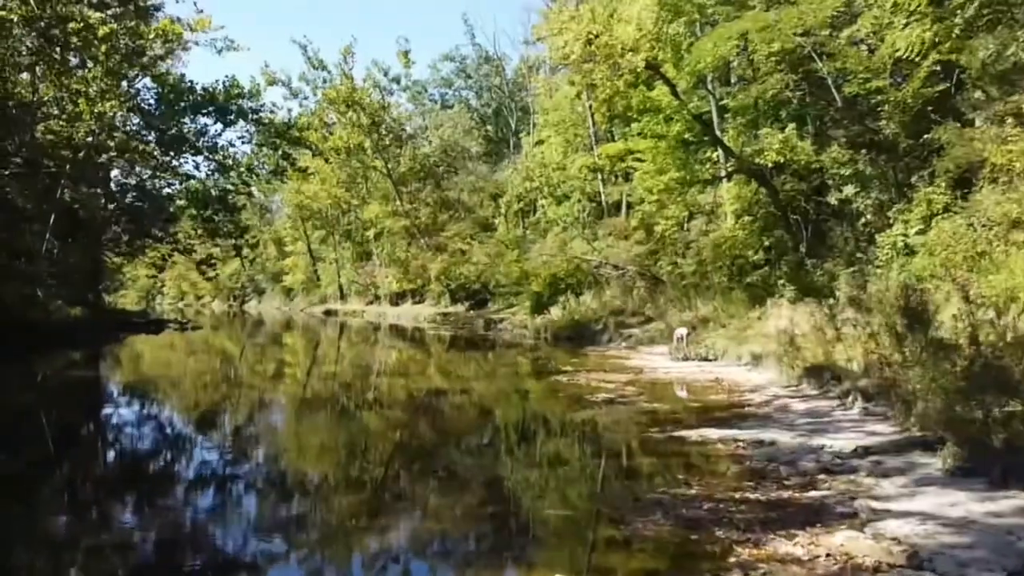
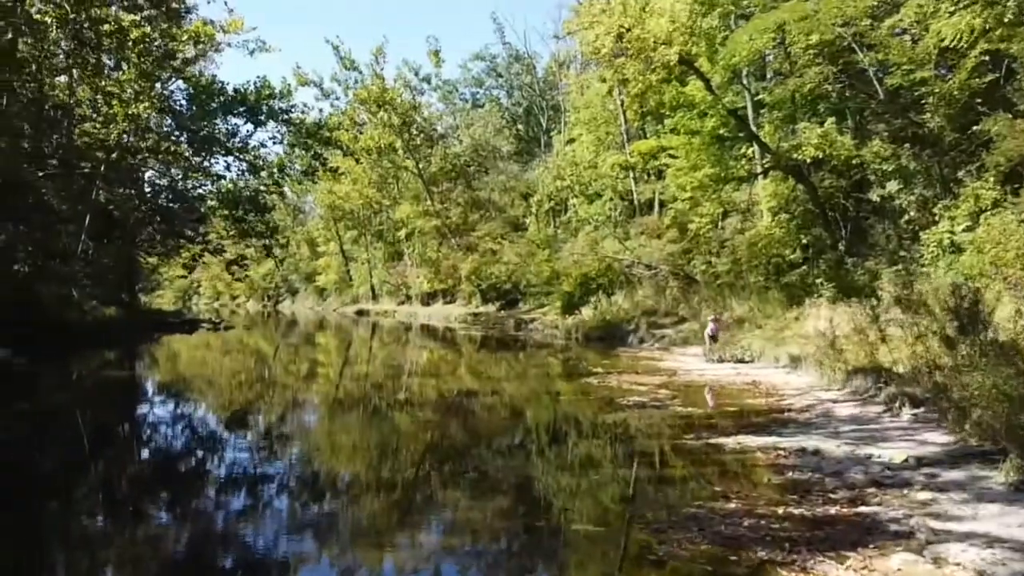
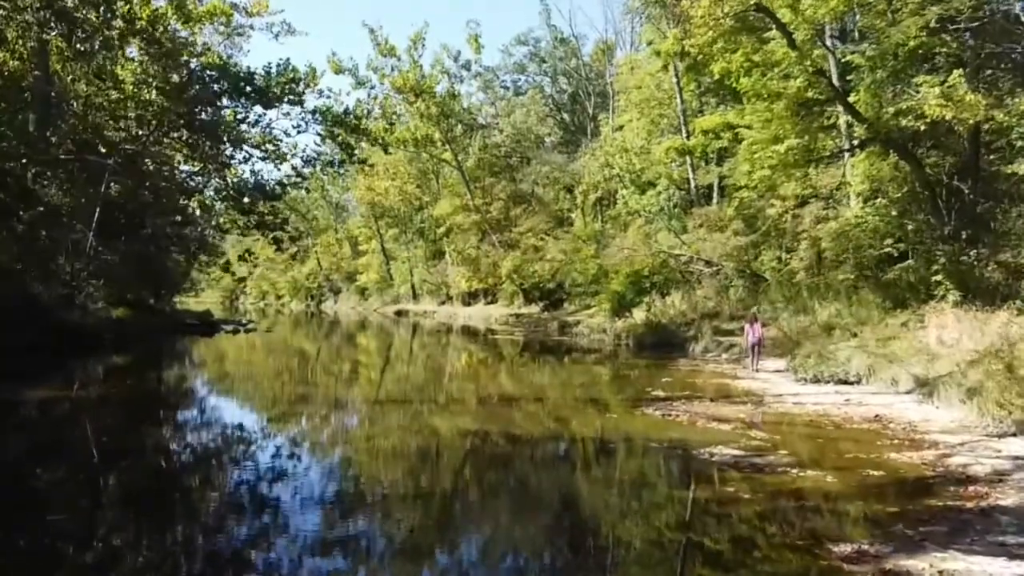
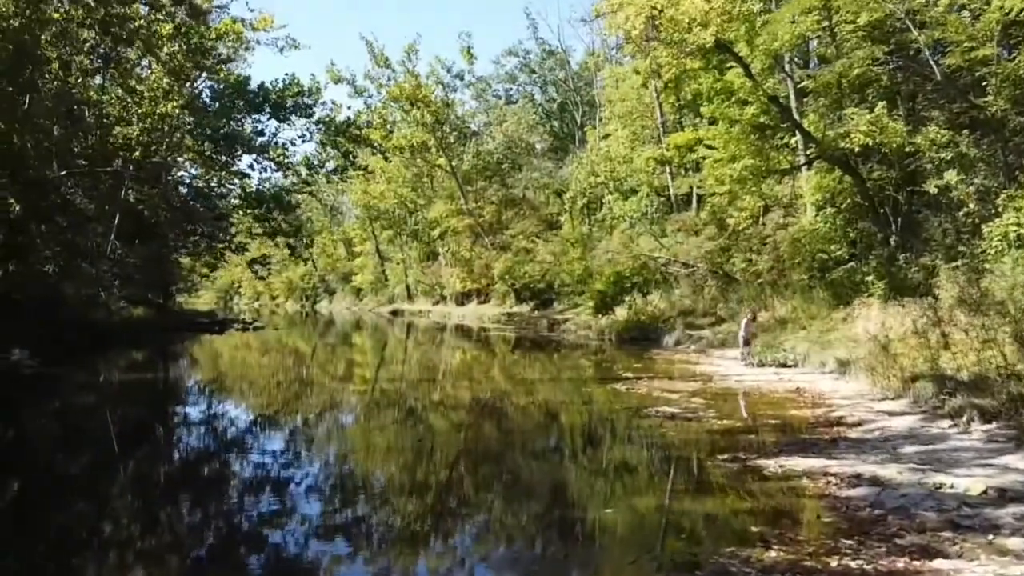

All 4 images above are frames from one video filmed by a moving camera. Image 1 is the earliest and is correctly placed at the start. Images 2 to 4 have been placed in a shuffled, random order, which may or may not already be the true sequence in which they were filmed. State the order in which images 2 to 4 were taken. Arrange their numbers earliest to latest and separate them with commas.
2, 4, 3
